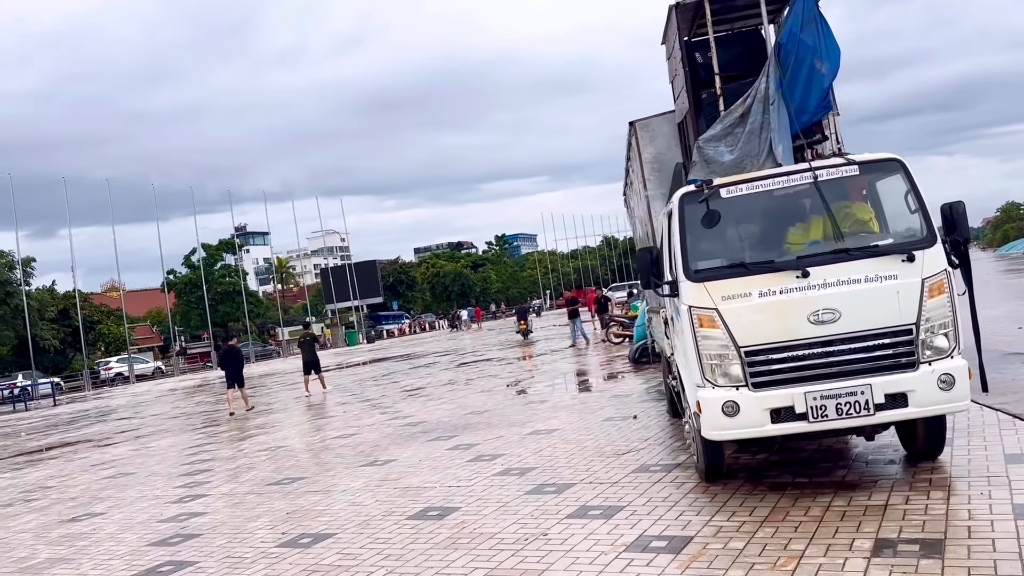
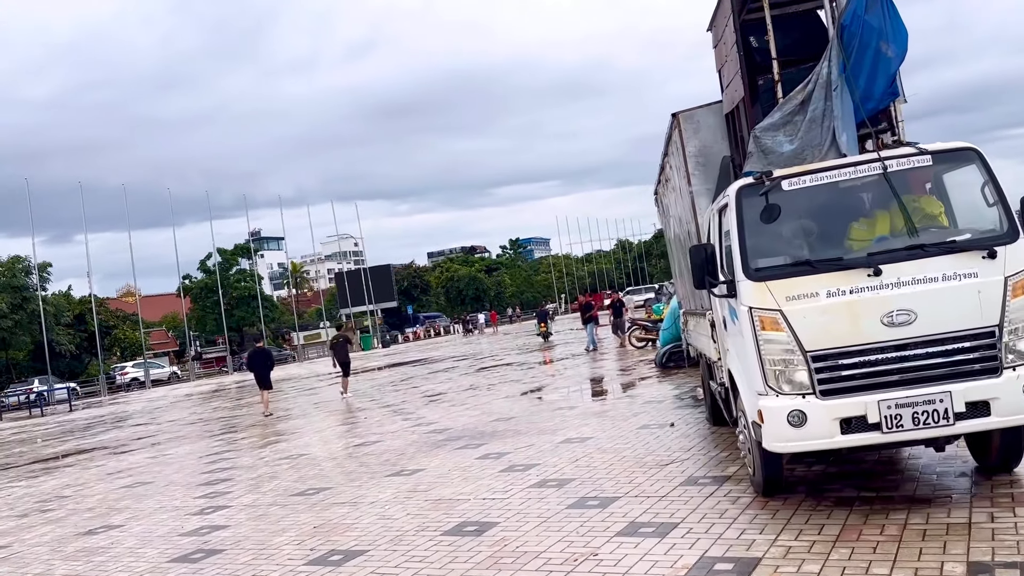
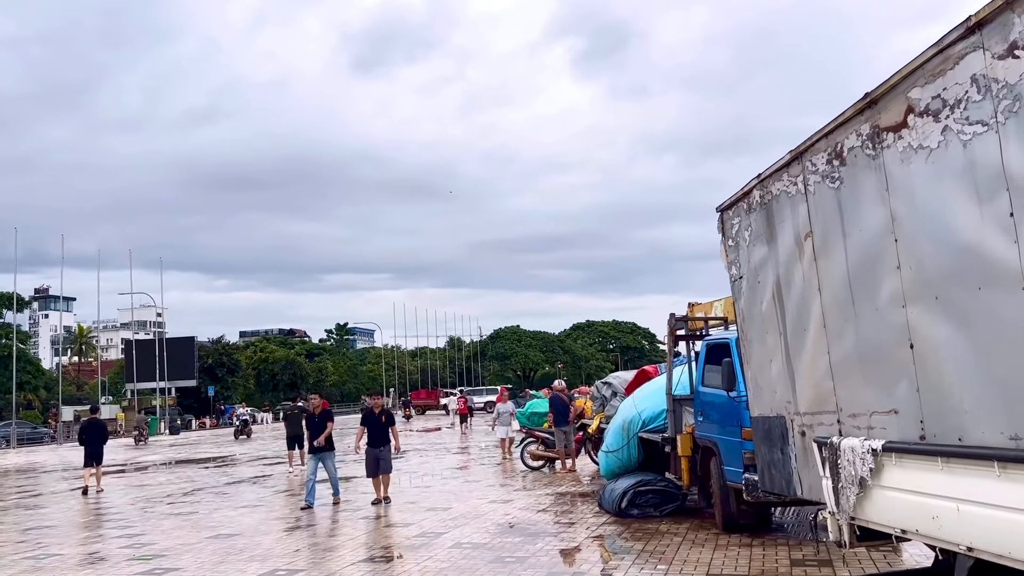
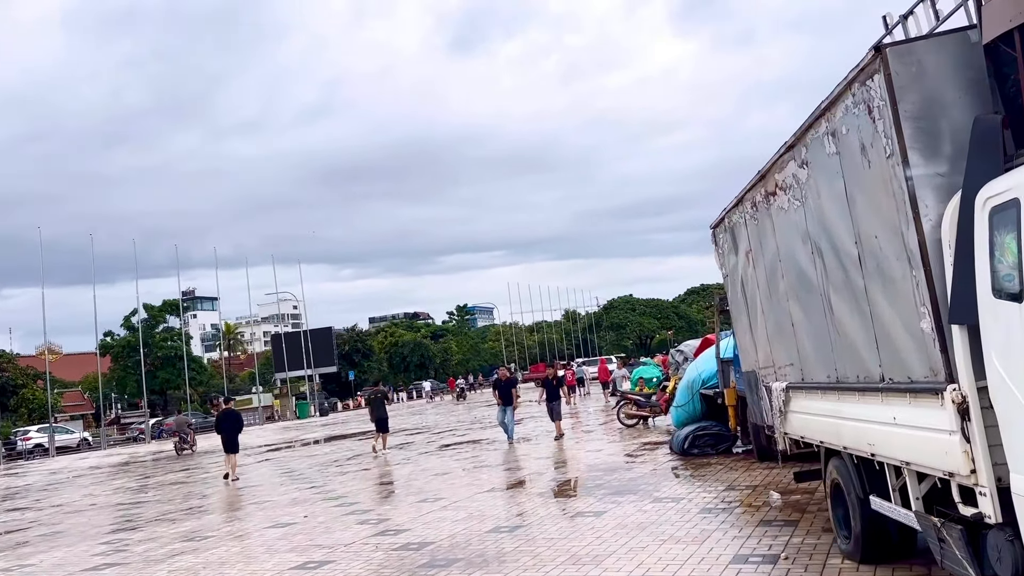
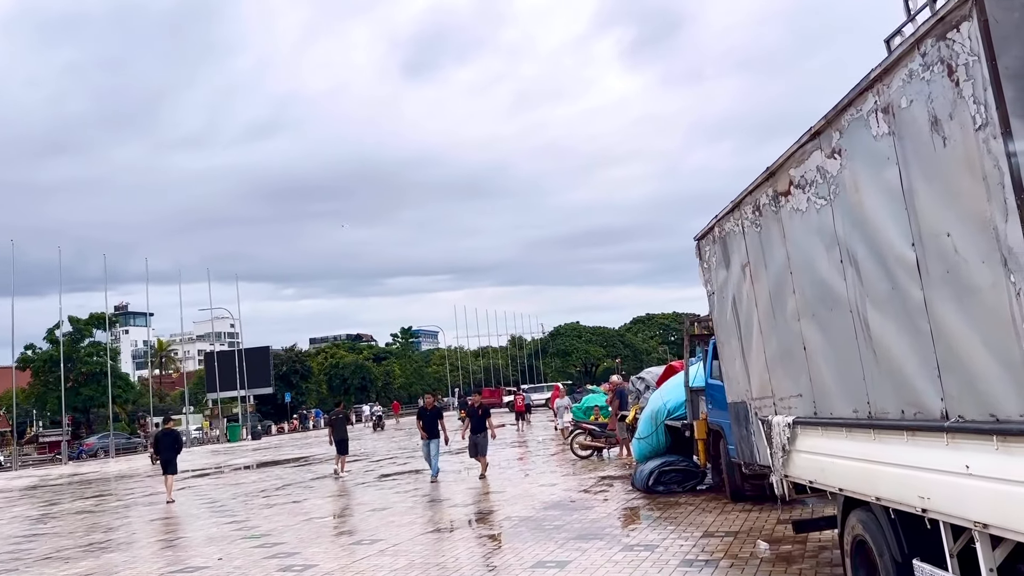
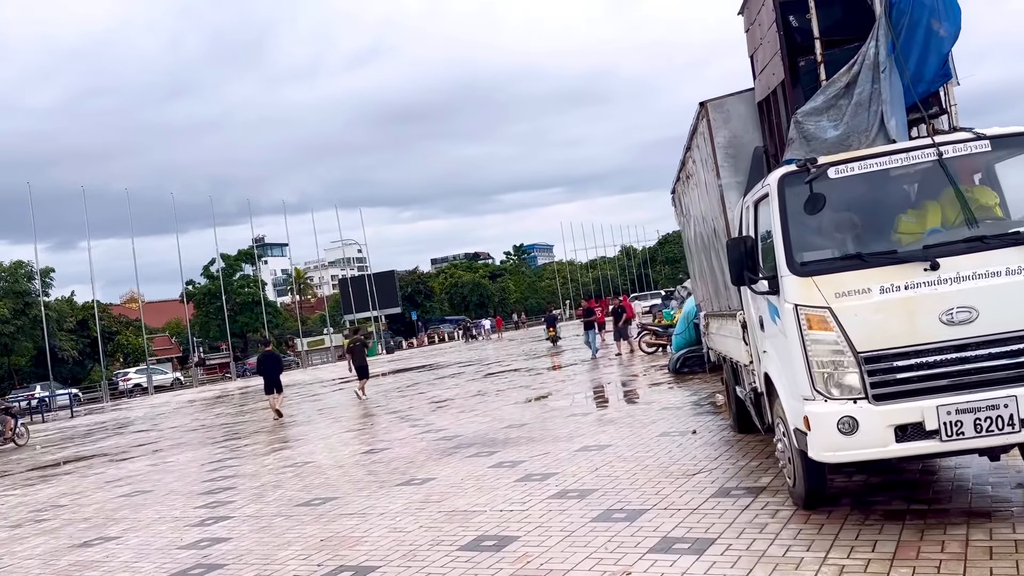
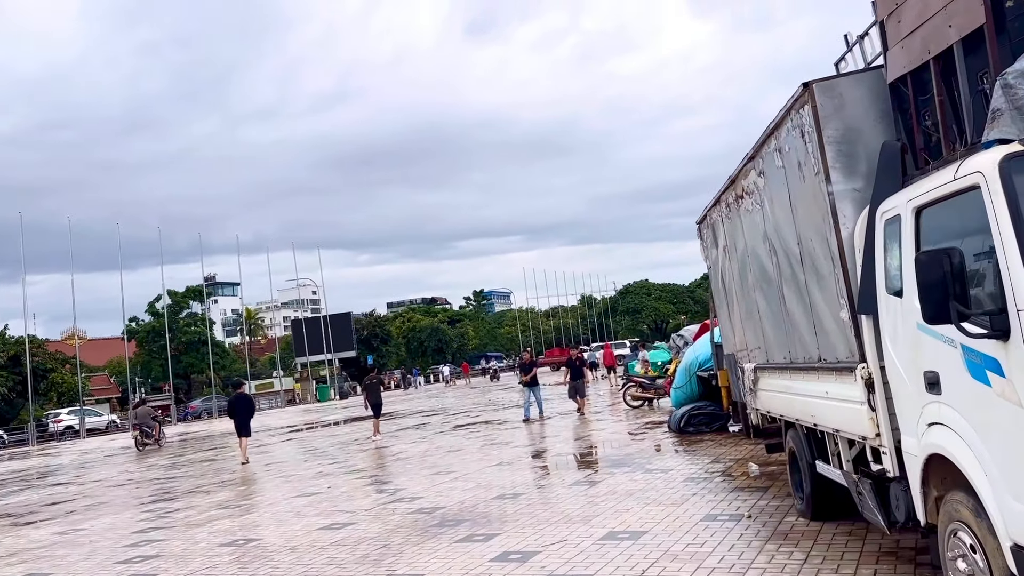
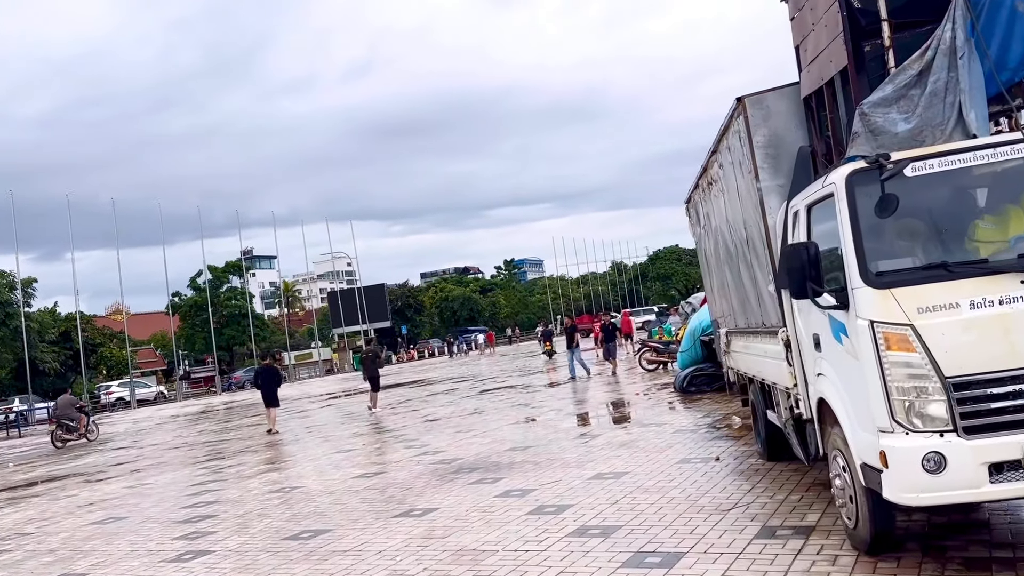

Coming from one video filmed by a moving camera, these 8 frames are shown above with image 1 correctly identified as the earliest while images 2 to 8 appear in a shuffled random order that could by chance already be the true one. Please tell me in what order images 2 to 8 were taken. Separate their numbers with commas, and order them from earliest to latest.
2, 6, 8, 7, 4, 5, 3
